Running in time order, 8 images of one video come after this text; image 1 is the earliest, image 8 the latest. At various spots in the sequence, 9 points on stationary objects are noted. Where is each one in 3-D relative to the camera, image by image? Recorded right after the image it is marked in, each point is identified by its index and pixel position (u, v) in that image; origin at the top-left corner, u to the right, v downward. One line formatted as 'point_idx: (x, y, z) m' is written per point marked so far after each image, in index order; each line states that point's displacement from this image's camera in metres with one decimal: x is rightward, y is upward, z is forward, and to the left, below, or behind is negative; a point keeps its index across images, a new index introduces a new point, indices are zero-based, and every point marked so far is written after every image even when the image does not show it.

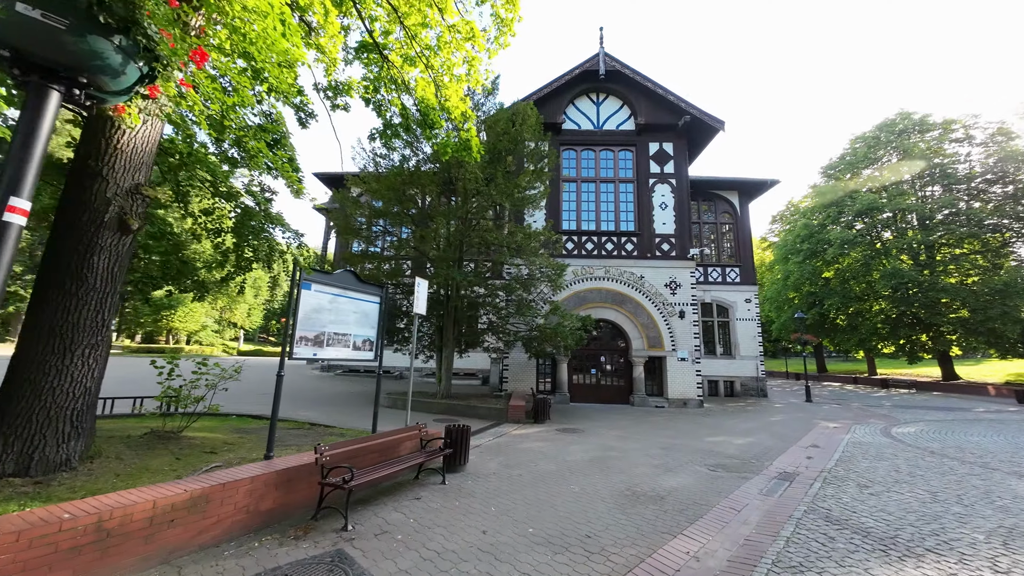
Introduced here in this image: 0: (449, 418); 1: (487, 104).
0: (-1.7, -3.5, +10.4) m
1: (-0.9, +6.2, +13.1) m
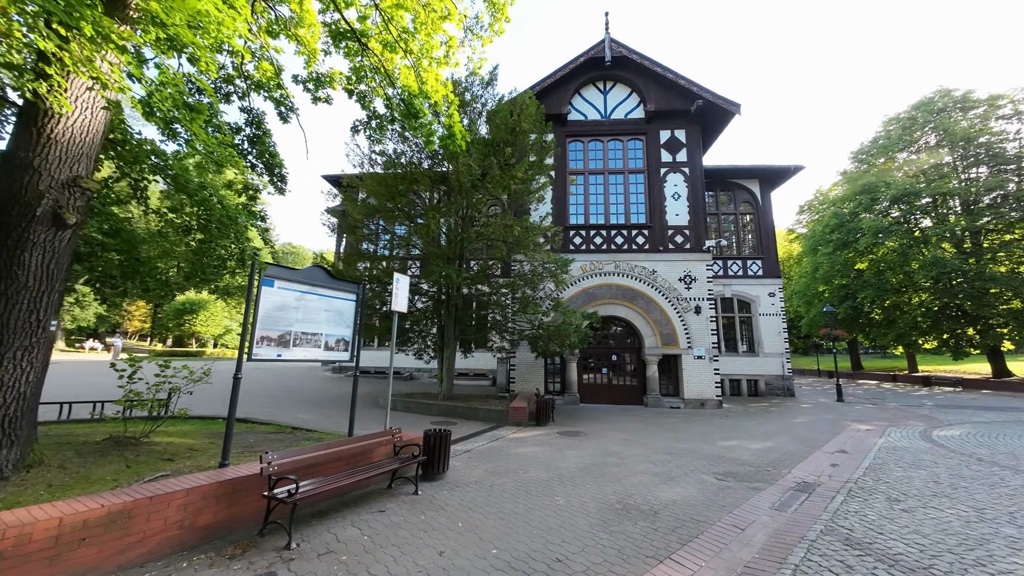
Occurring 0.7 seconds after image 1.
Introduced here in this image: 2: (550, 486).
0: (-1.7, -3.4, +10.1) m
1: (-0.9, +6.2, +12.7) m
2: (+0.5, -2.8, +5.5) m
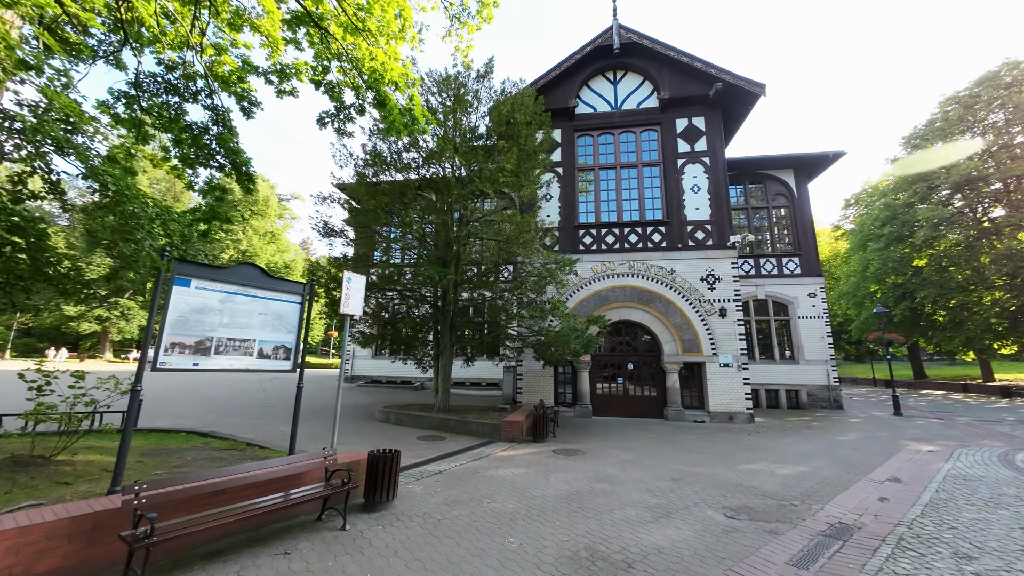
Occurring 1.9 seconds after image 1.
0: (-1.8, -3.5, +9.3) m
1: (-1.0, +6.1, +12.1) m
2: (0.0, -2.7, +4.6) m
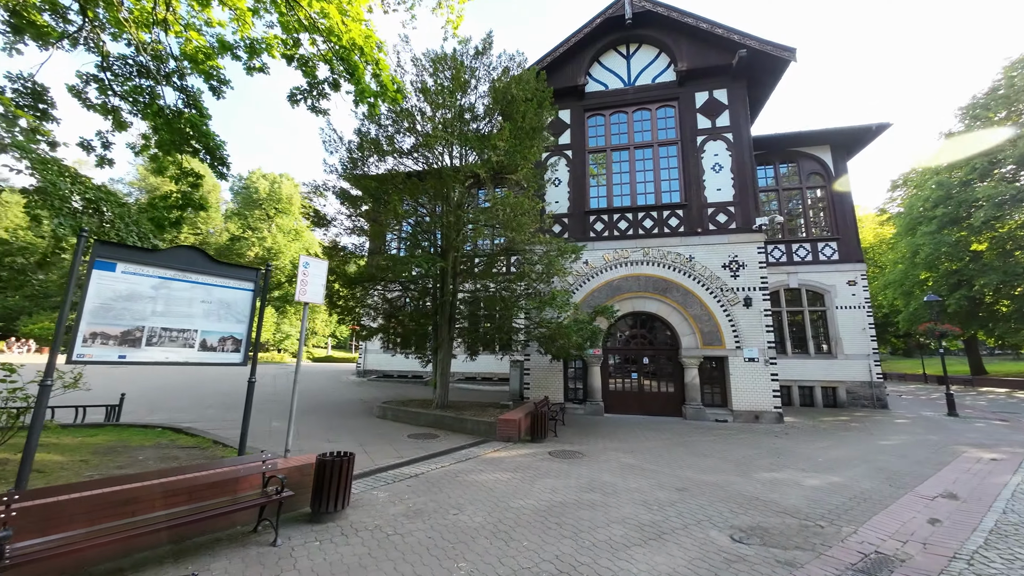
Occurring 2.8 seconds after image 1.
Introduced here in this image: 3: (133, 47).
0: (-1.9, -3.2, +8.8) m
1: (-1.0, +6.4, +11.4) m
2: (-0.4, -2.5, +3.9) m
3: (-6.6, +4.2, +6.9) m
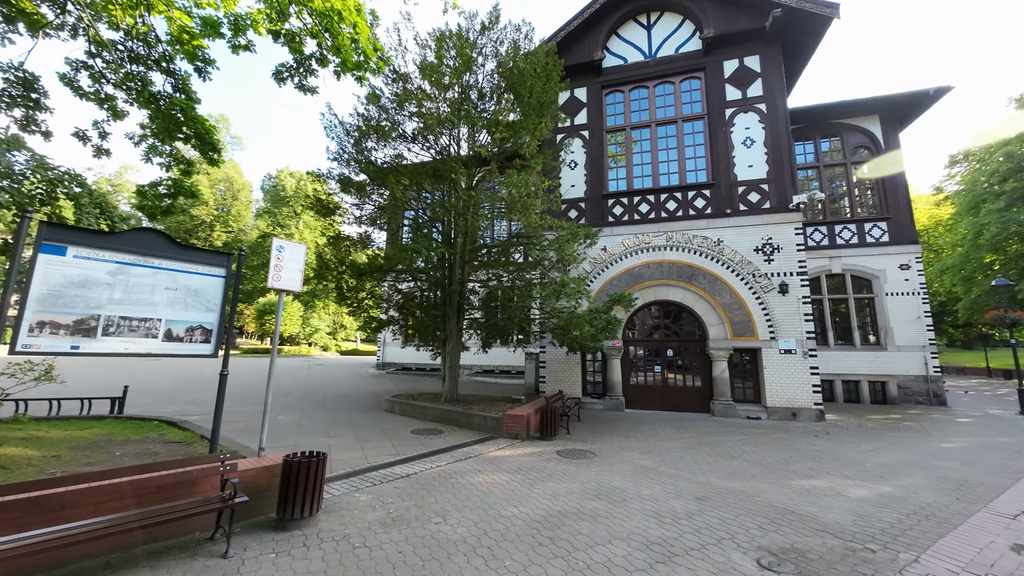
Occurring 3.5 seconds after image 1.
0: (-1.7, -3.0, +8.4) m
1: (-0.7, +6.7, +10.7) m
2: (-0.5, -2.3, +3.4) m
3: (-6.7, +4.4, +6.7) m
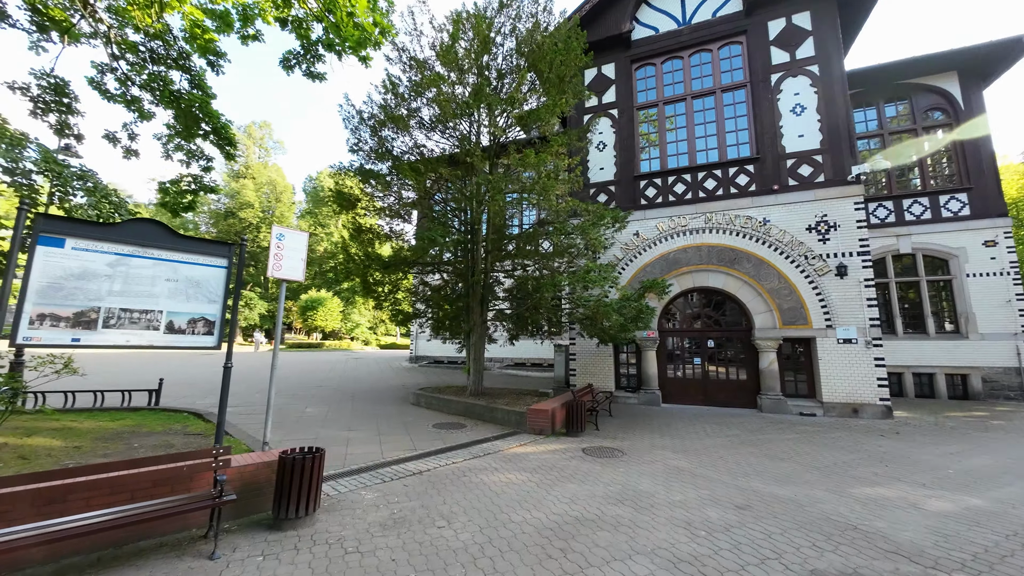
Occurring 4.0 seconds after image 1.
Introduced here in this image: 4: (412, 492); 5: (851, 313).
0: (-1.1, -2.8, +8.1) m
1: (-0.2, +7.0, +10.3) m
2: (-0.5, -2.2, +3.1) m
3: (-6.4, +4.4, +6.8) m
4: (-1.1, -2.3, +4.5) m
5: (+8.3, -0.6, +9.7) m
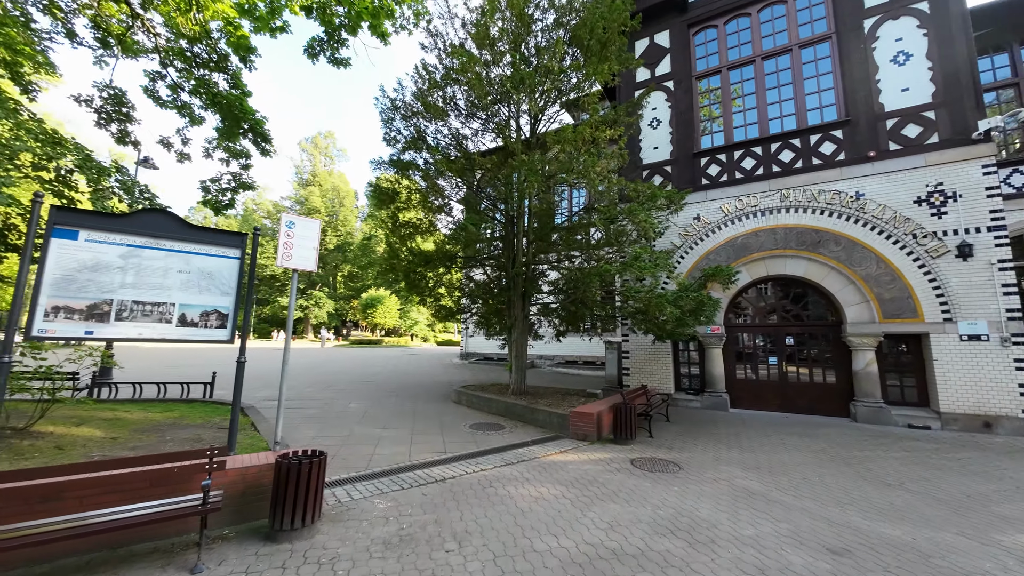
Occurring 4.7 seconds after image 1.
0: (-0.3, -2.6, +7.6) m
1: (+0.8, +7.1, +9.5) m
2: (-0.4, -2.0, +2.6) m
3: (-5.9, +4.5, +7.1) m
4: (-0.9, -2.2, +4.1) m
5: (+9.2, -0.3, +7.8) m
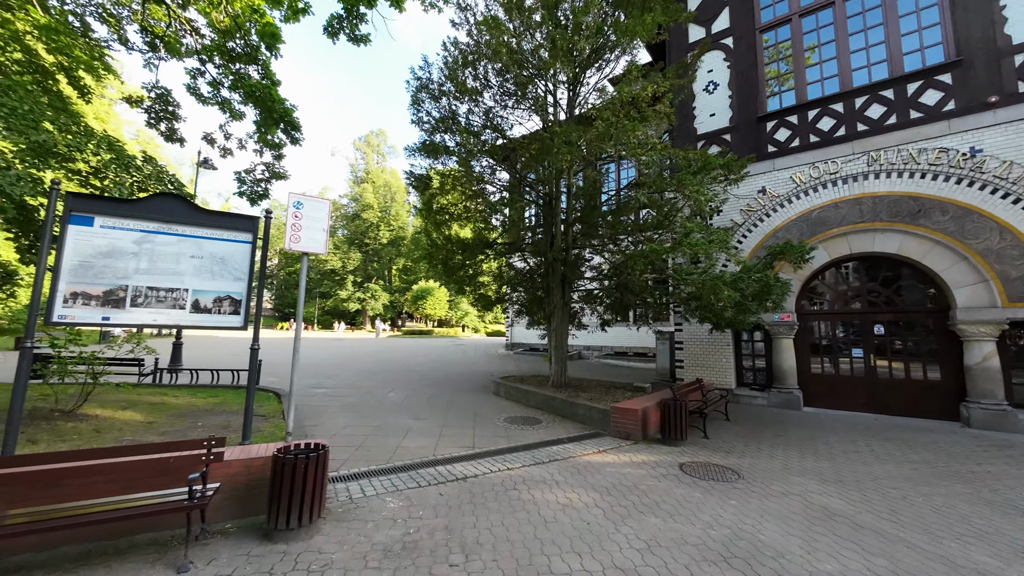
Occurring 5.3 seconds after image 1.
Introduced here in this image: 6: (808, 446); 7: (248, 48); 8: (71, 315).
0: (+0.4, -2.4, +7.2) m
1: (+1.5, +7.5, +8.7) m
2: (-0.4, -1.9, +2.2) m
3: (-5.3, +4.7, +7.2) m
4: (-0.6, -2.0, +3.7) m
5: (+9.8, +0.1, +6.0) m
6: (+4.3, -2.3, +5.7) m
7: (-4.9, +4.5, +7.4) m
8: (-4.0, -0.2, +3.5) m
